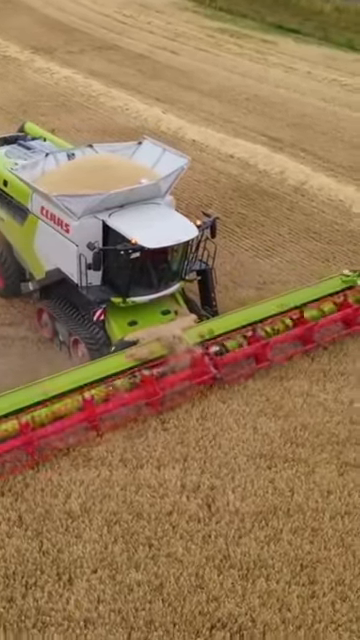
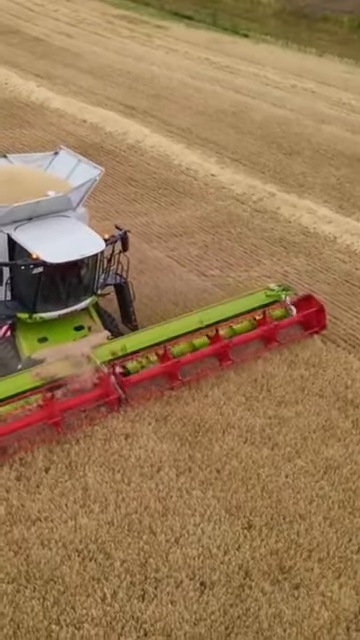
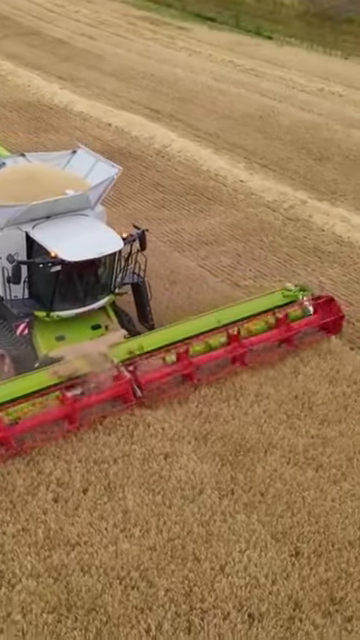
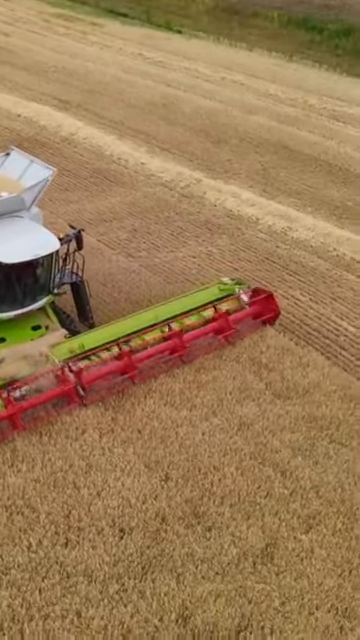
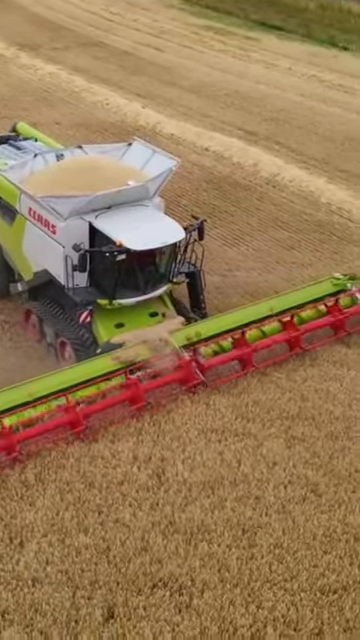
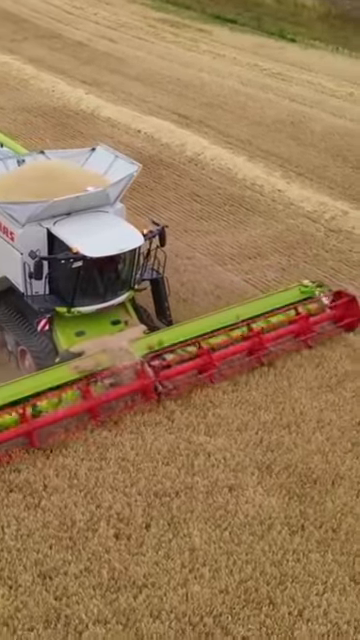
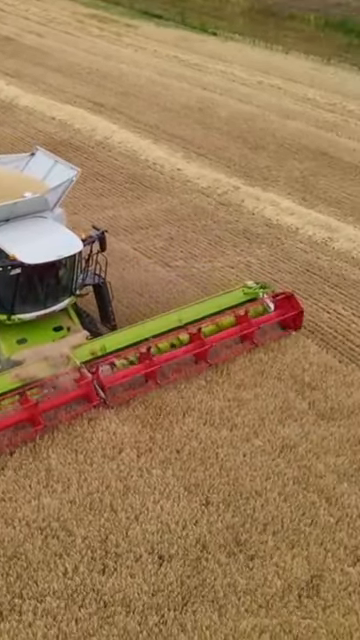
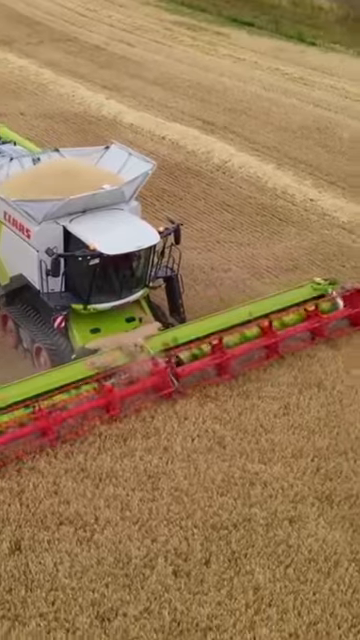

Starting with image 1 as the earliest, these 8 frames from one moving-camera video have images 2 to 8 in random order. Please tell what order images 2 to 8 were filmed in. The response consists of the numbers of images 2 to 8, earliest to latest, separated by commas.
5, 8, 6, 3, 2, 7, 4
